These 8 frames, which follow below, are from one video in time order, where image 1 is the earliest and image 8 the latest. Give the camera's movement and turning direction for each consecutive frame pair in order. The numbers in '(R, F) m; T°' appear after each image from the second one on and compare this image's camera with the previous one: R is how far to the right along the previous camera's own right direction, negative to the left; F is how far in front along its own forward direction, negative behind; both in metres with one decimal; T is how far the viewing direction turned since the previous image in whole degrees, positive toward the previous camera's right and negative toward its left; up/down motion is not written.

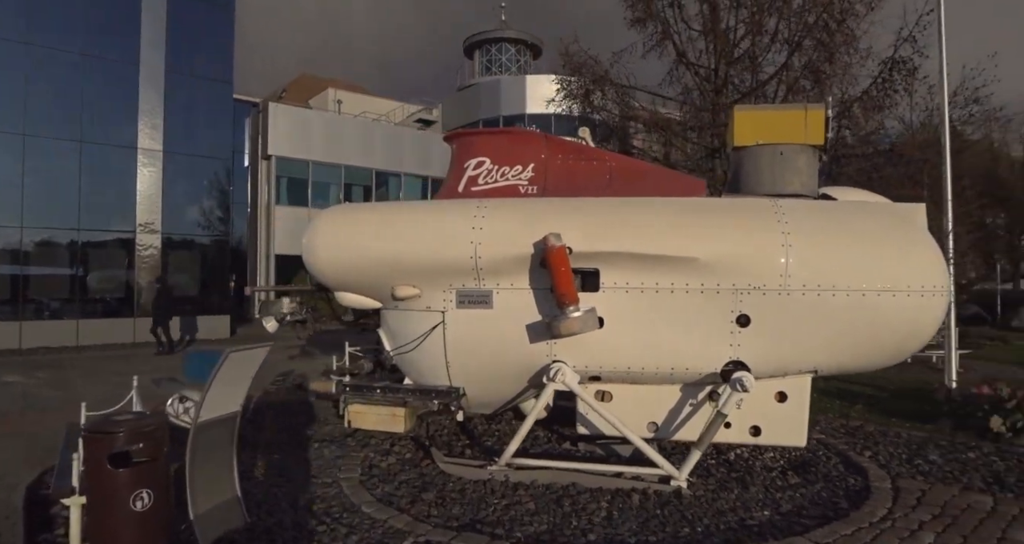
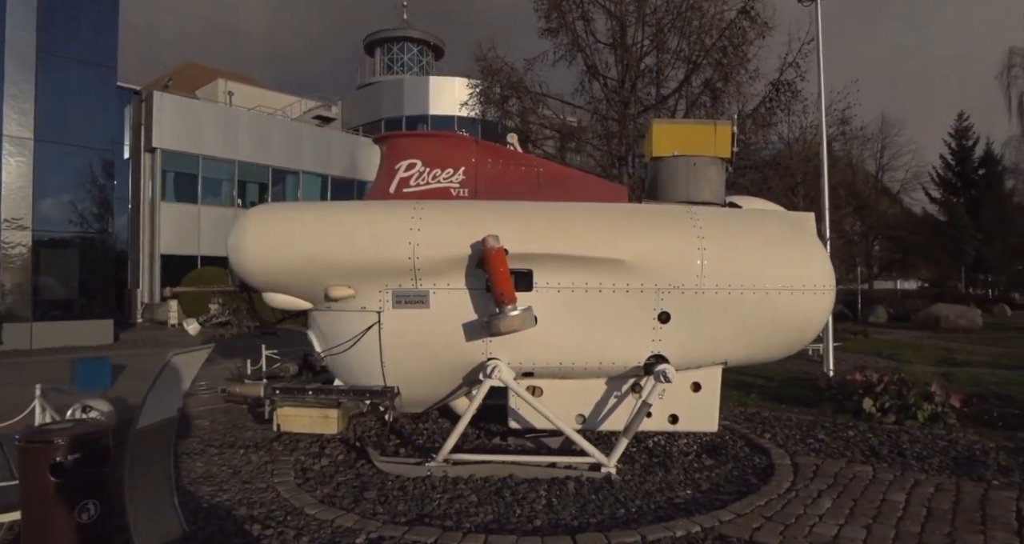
(-0.3, -0.1) m; +10°
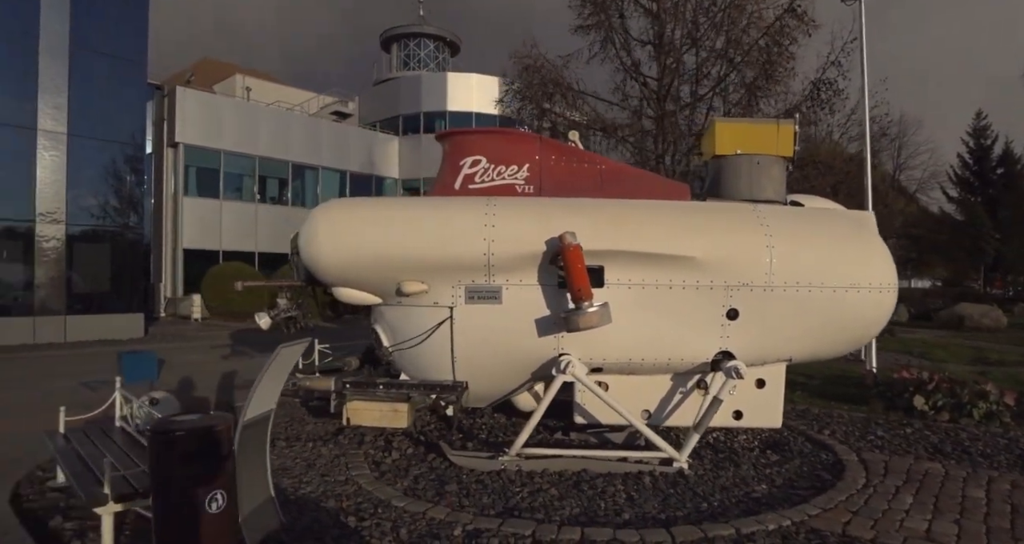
(-0.6, 0.0) m; 0°
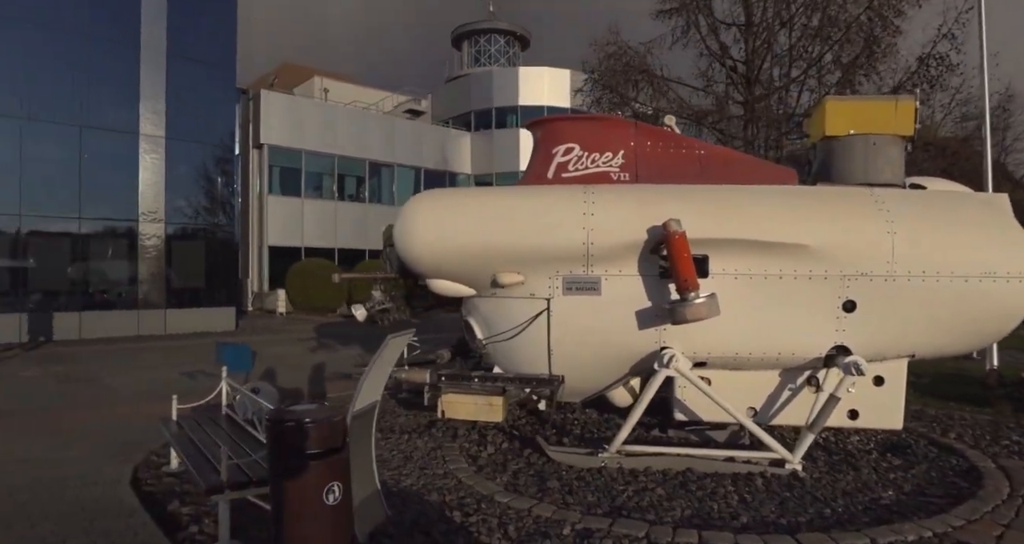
(-0.3, +0.1) m; -6°
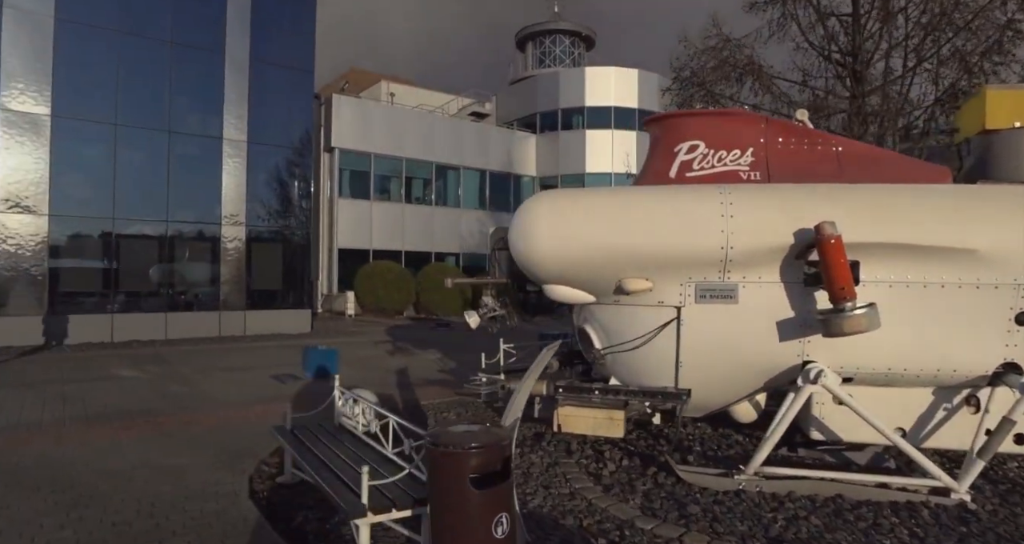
(-0.6, +0.2) m; -5°
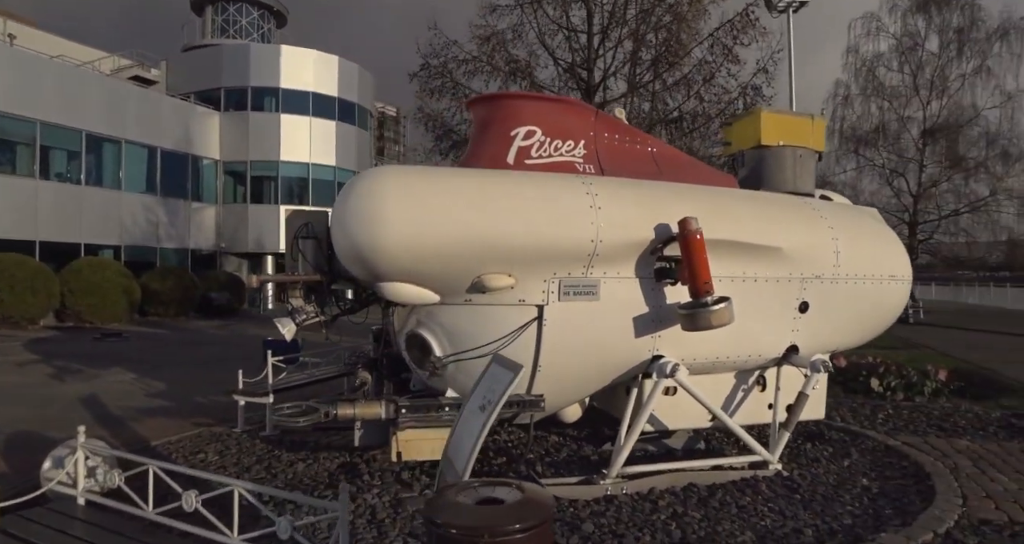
(-0.9, +1.1) m; +30°
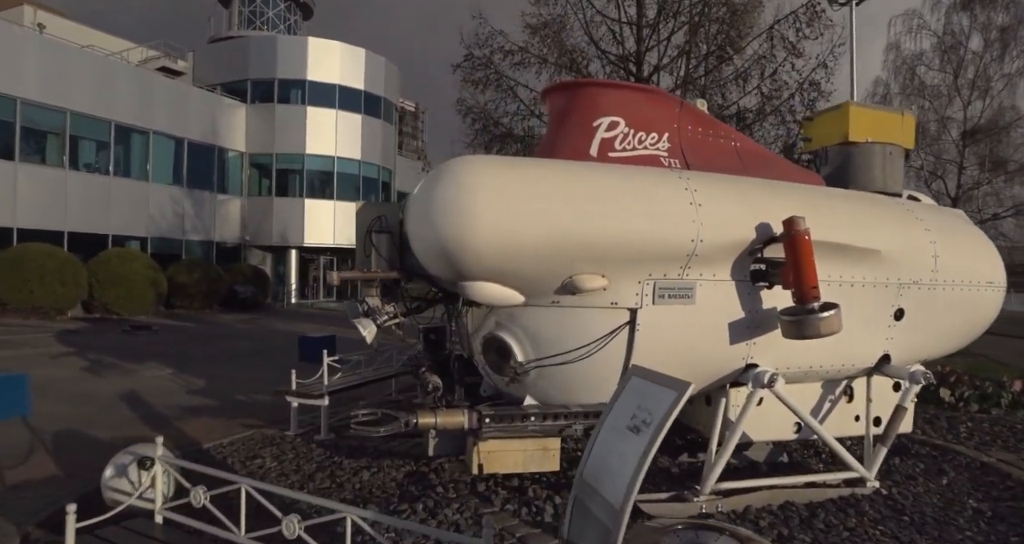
(-0.5, +0.2) m; -1°
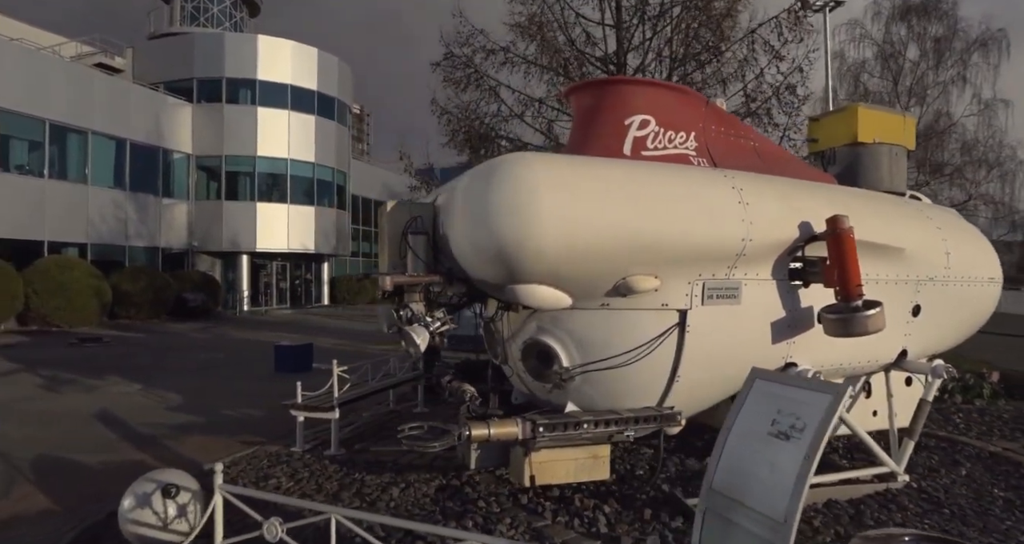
(-0.6, +0.2) m; +5°
